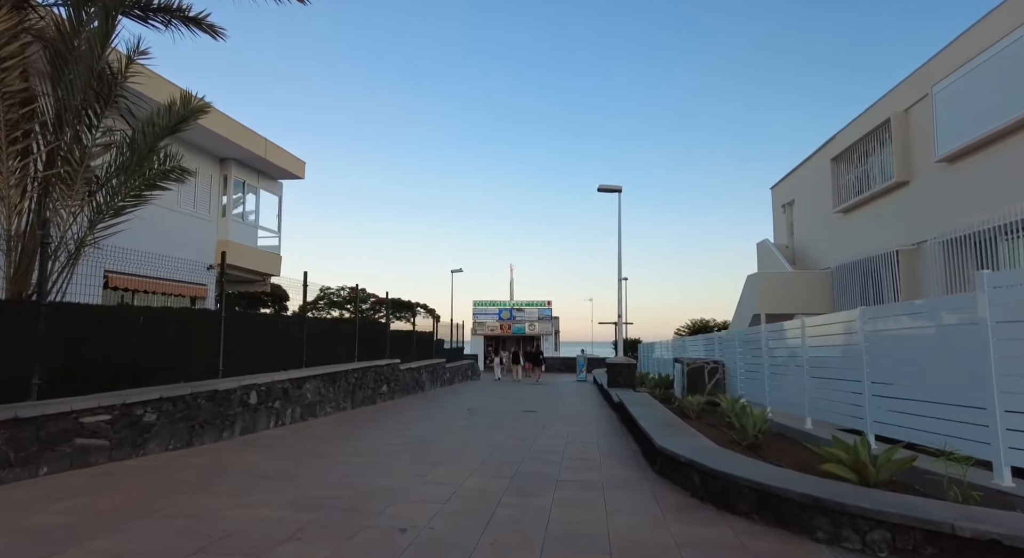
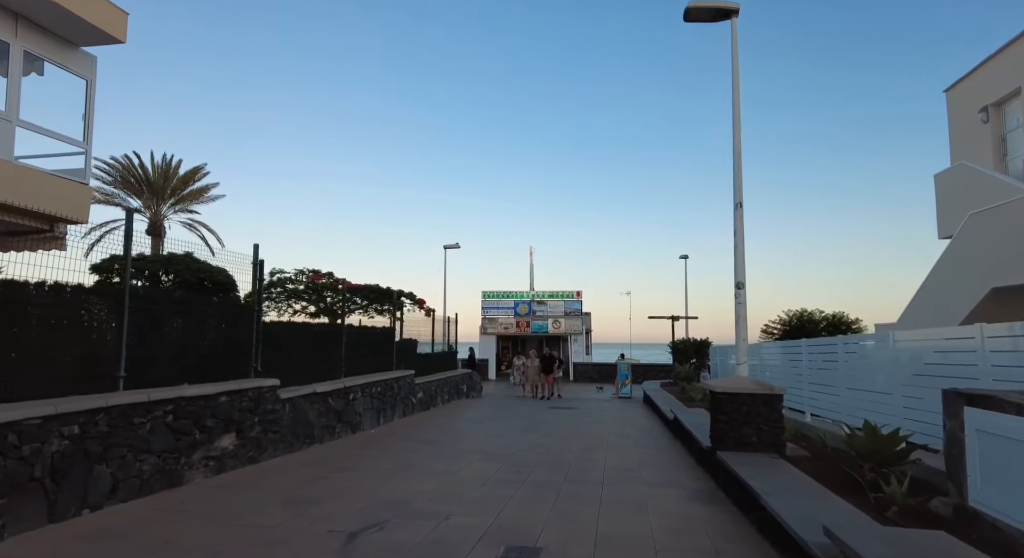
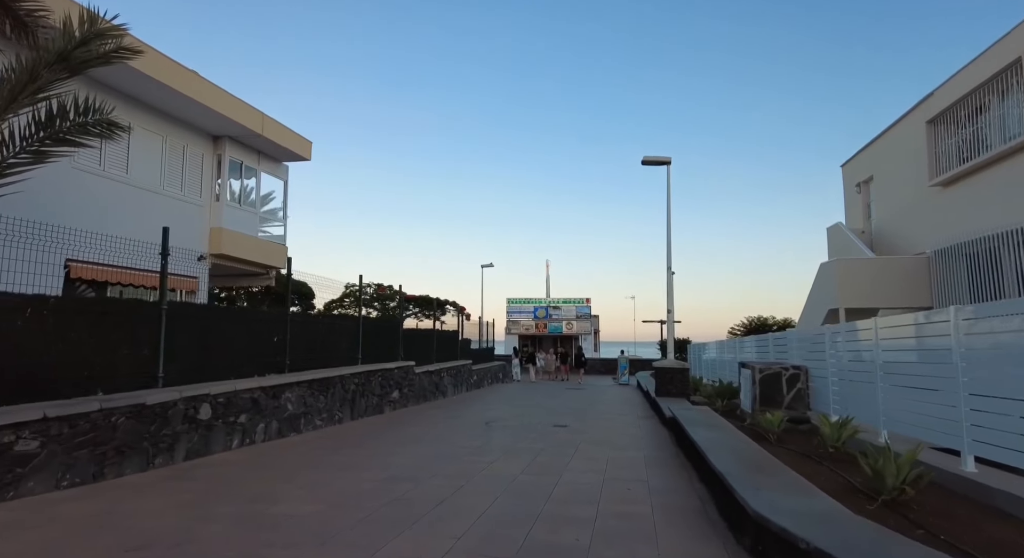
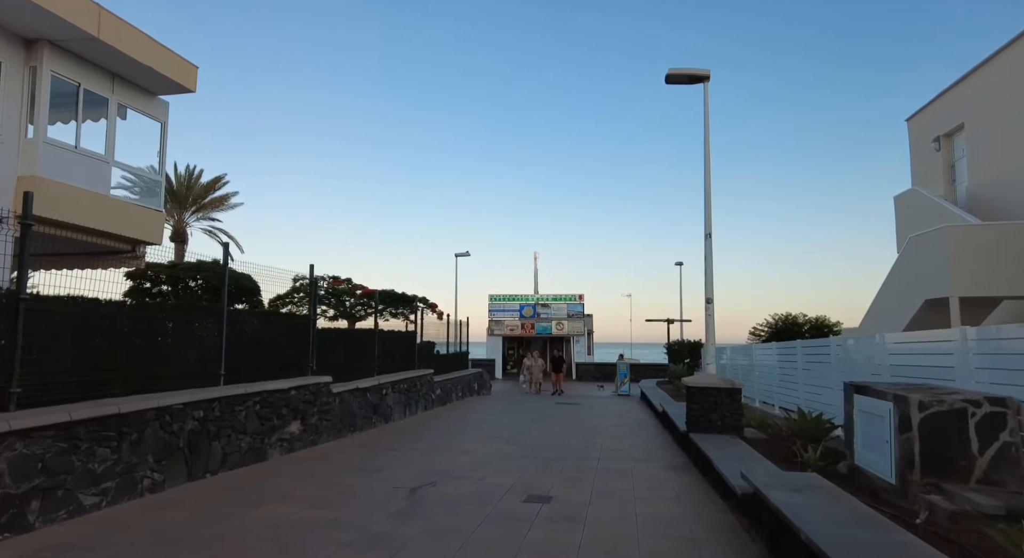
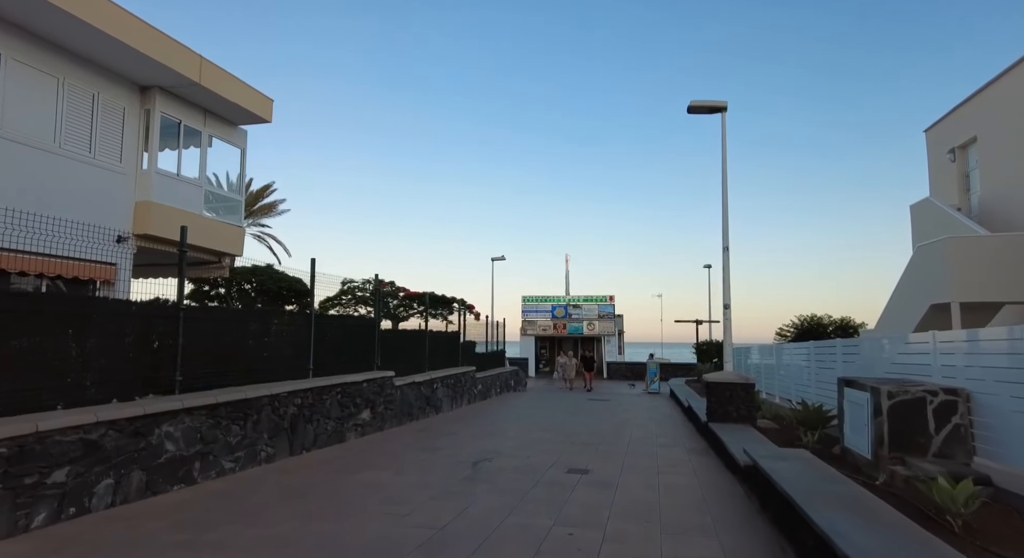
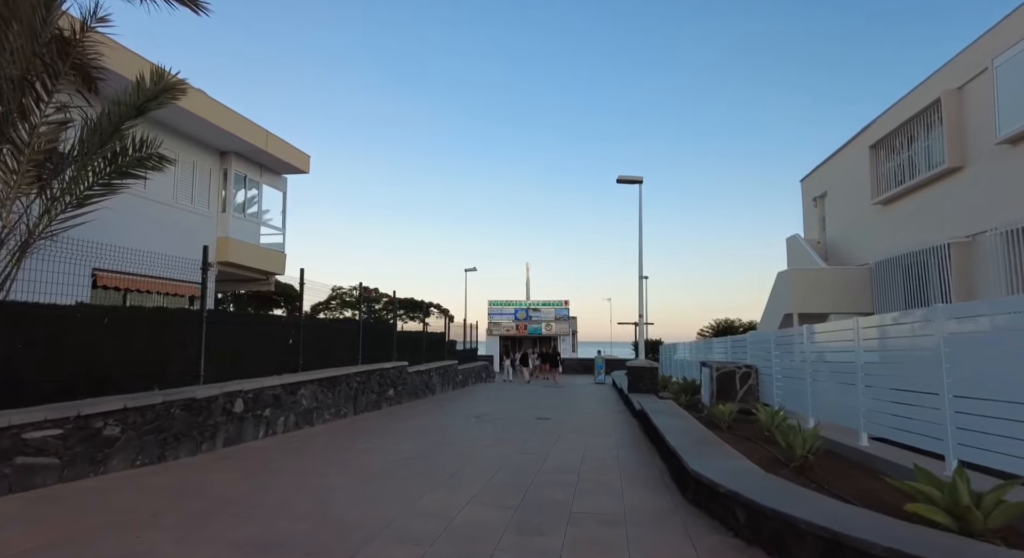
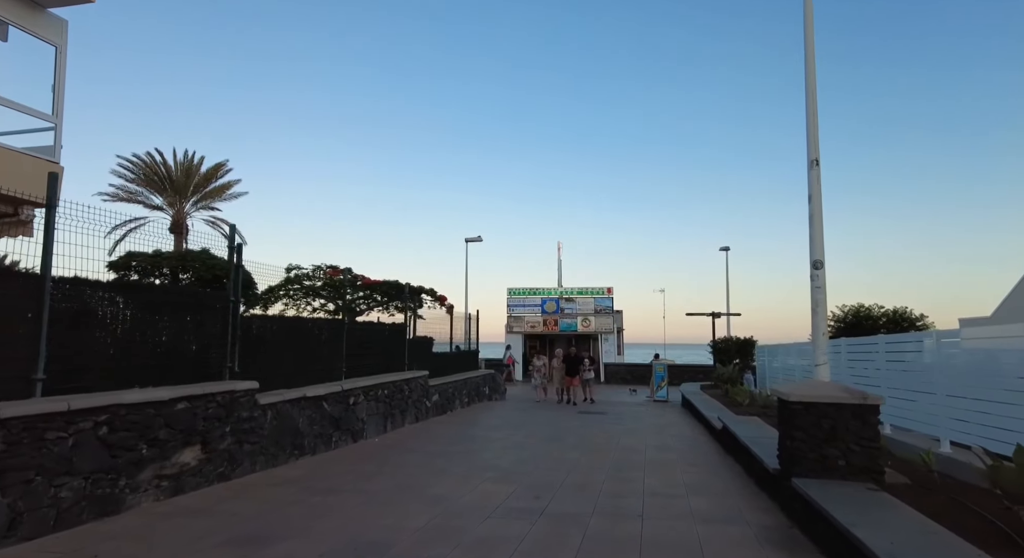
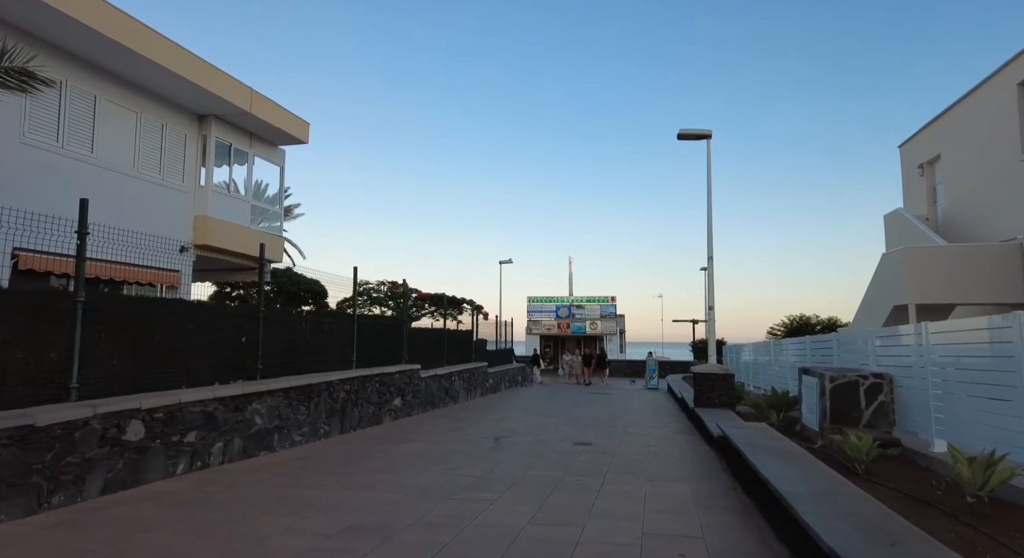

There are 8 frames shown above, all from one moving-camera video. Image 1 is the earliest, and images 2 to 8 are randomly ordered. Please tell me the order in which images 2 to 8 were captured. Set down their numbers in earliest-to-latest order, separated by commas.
6, 3, 8, 5, 4, 2, 7
